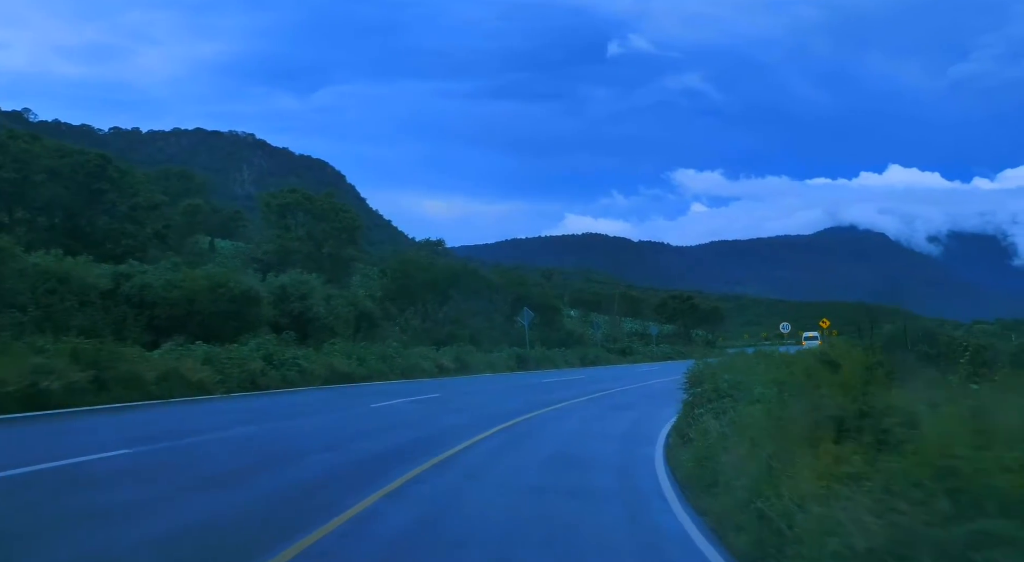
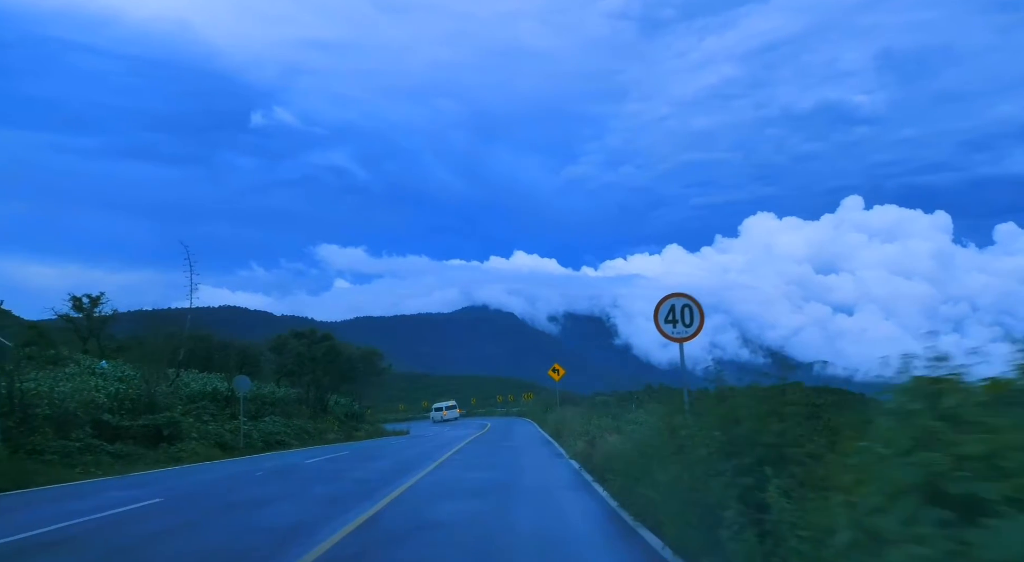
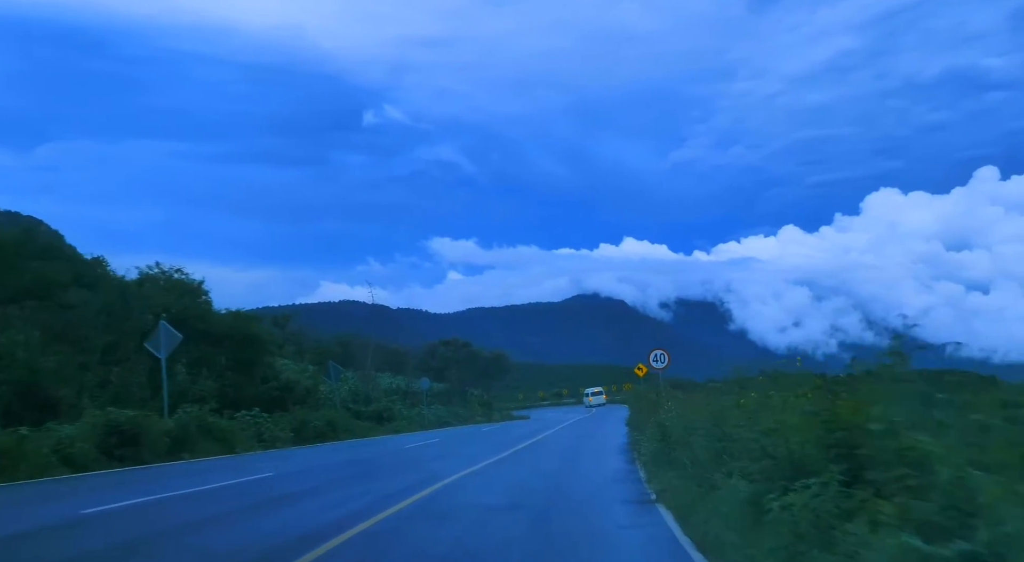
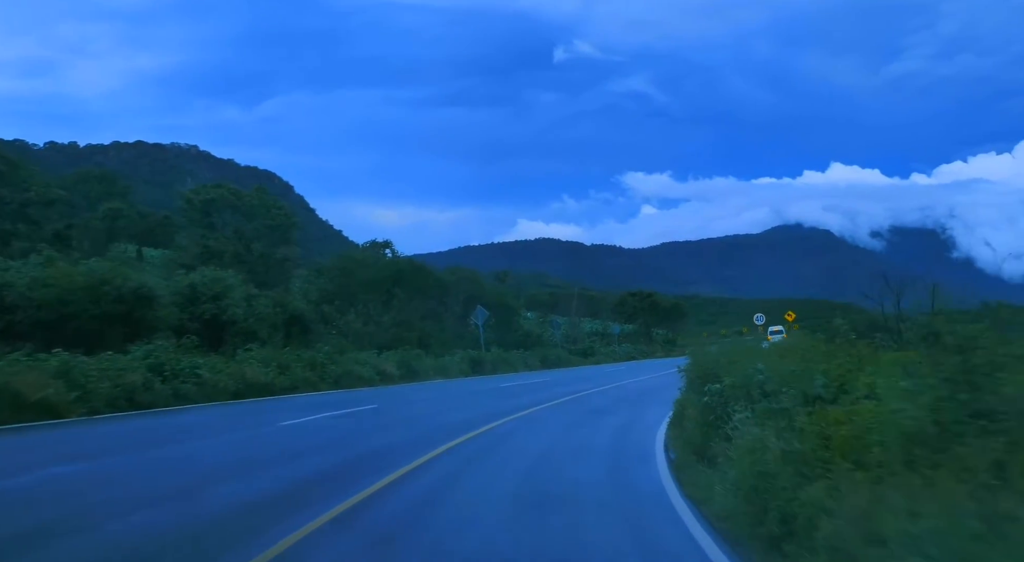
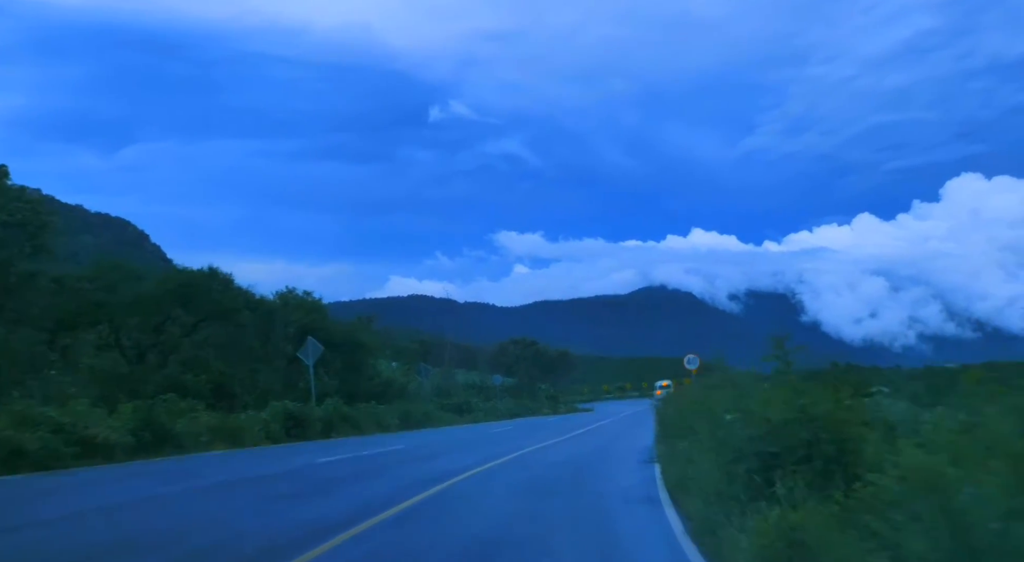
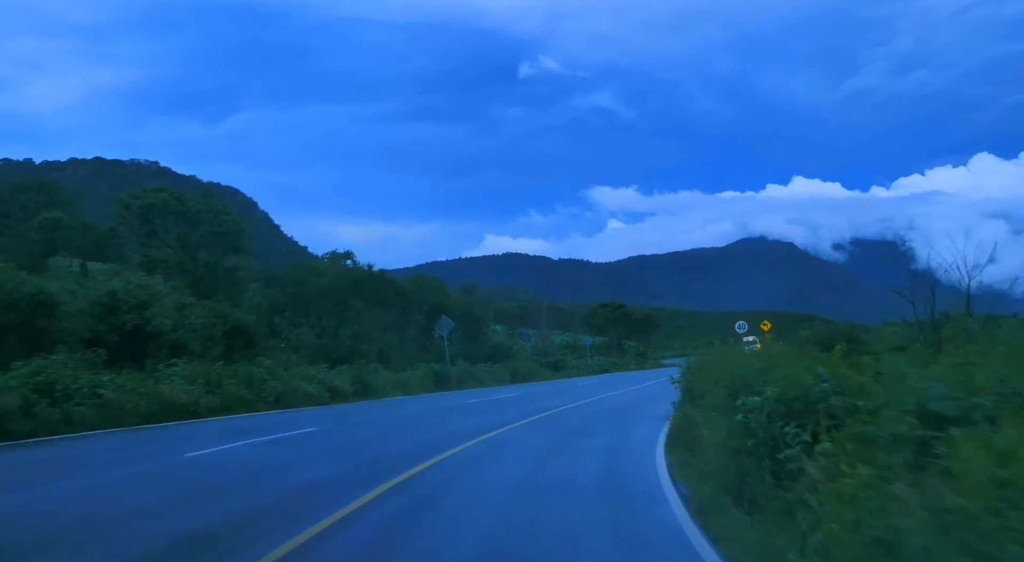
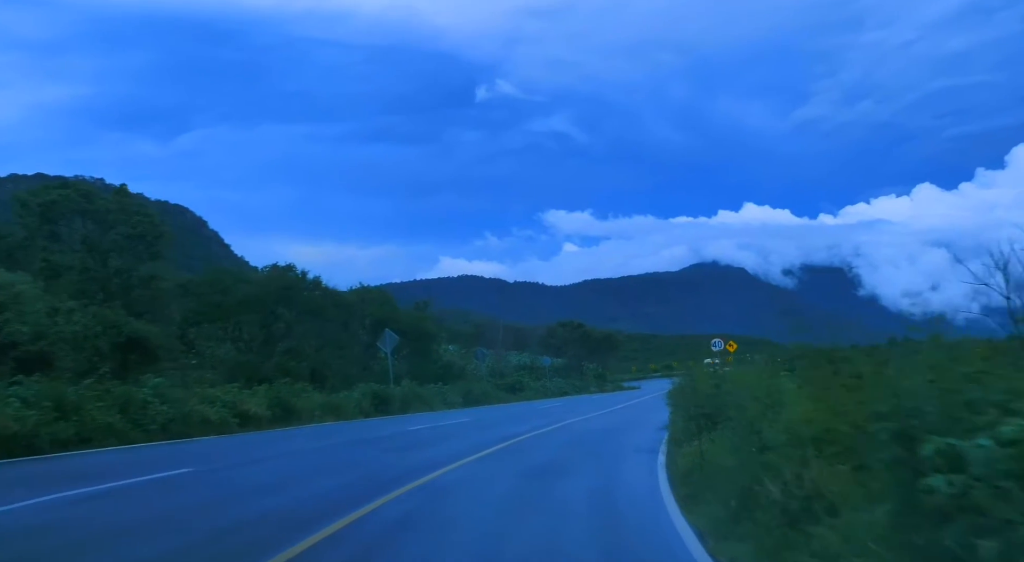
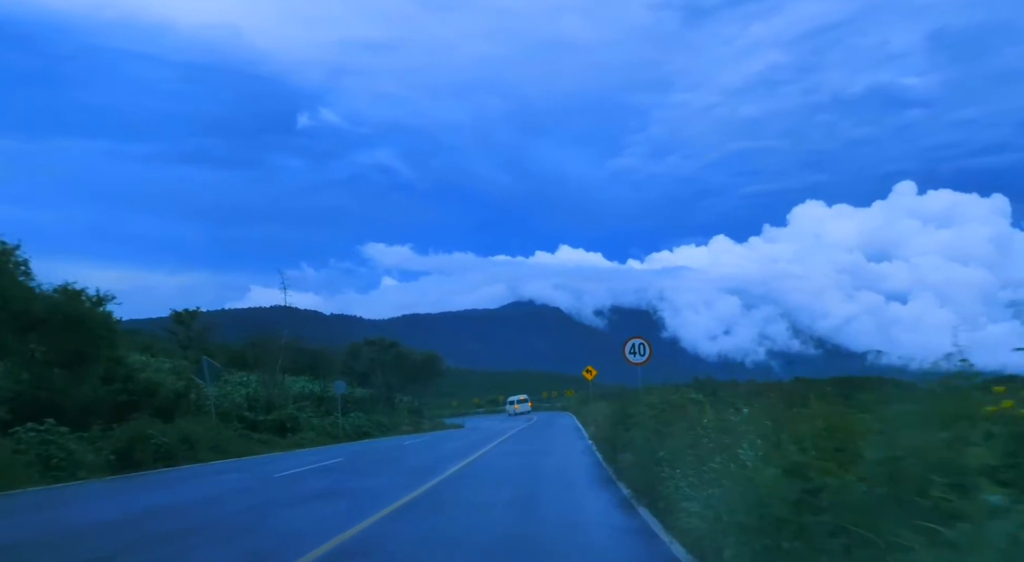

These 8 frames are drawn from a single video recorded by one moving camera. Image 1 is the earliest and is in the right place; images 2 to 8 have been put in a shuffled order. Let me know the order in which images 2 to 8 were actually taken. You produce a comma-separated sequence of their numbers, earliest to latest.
4, 6, 7, 5, 3, 8, 2
